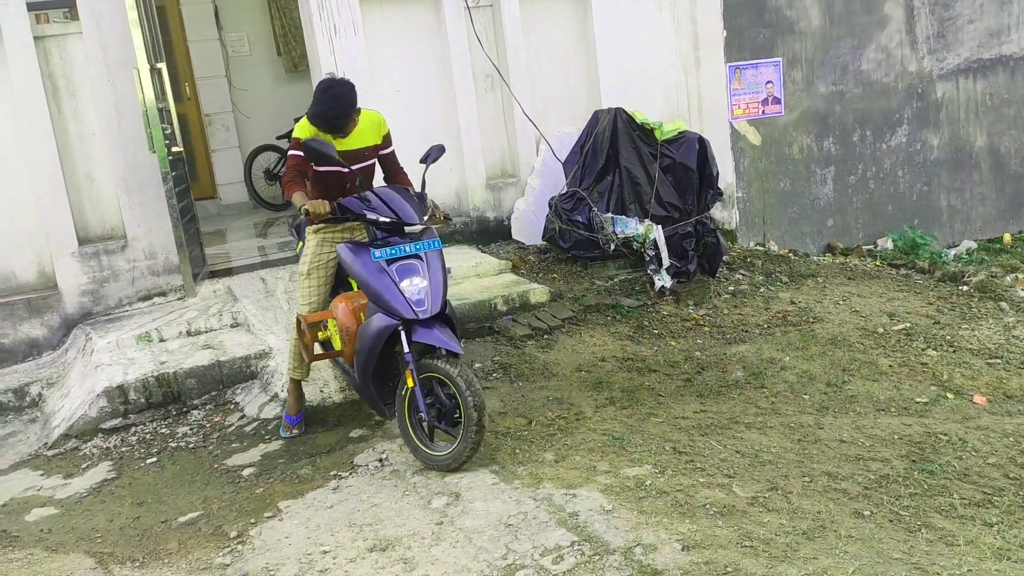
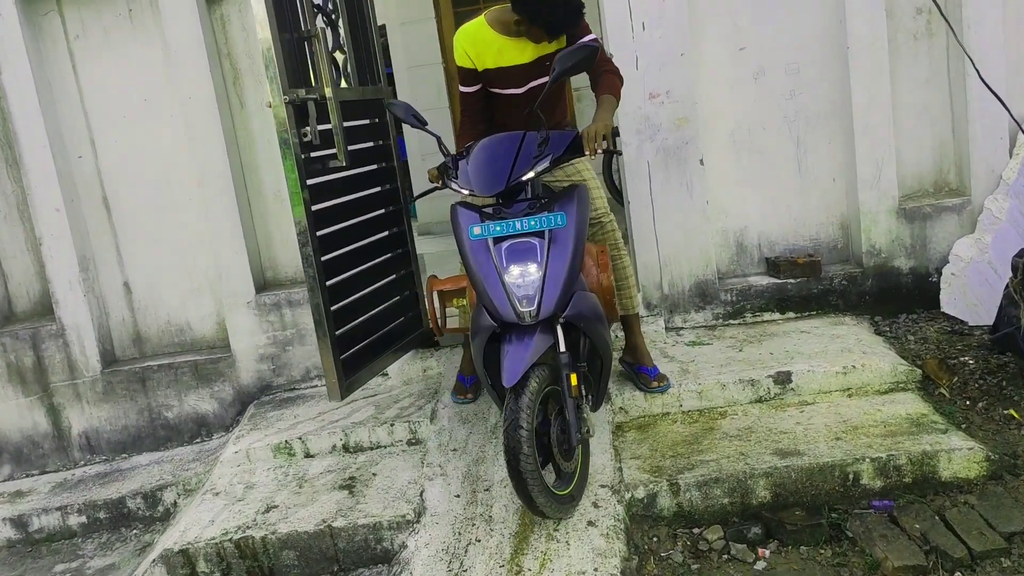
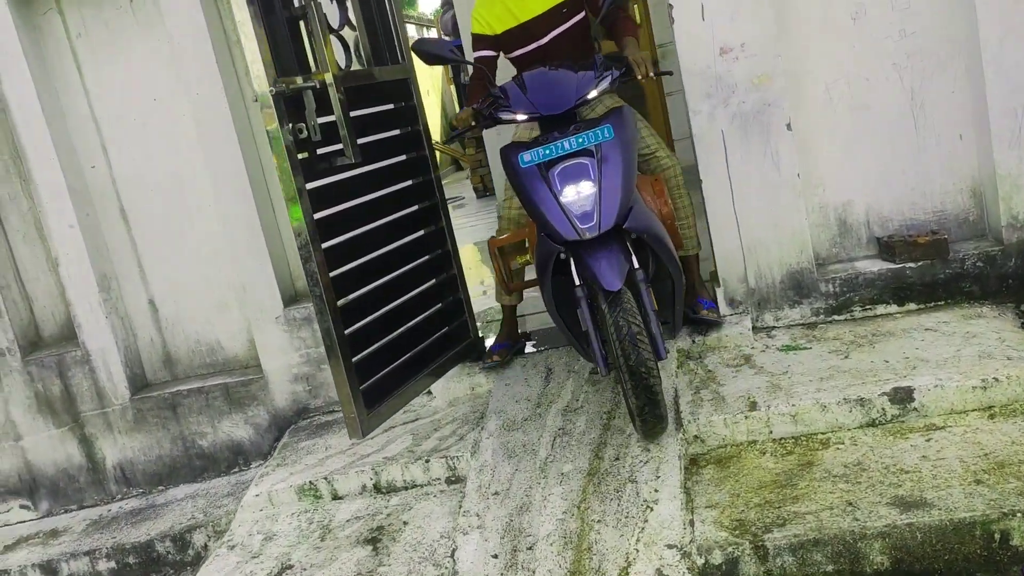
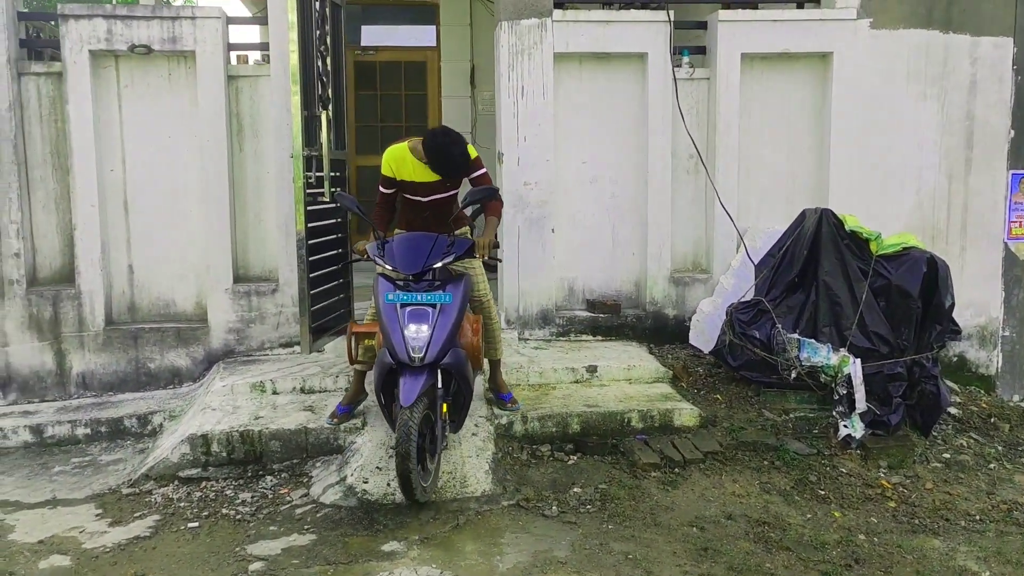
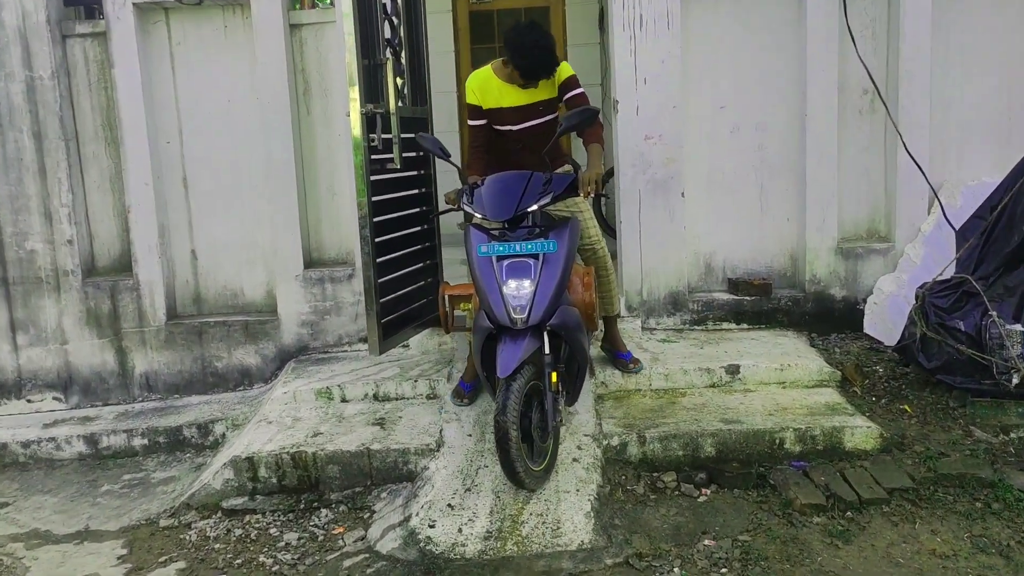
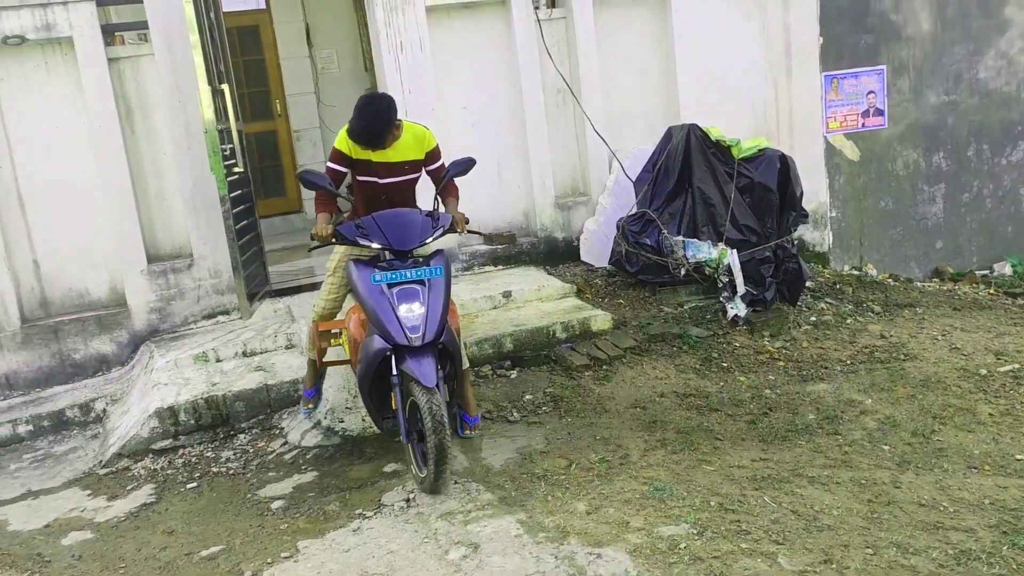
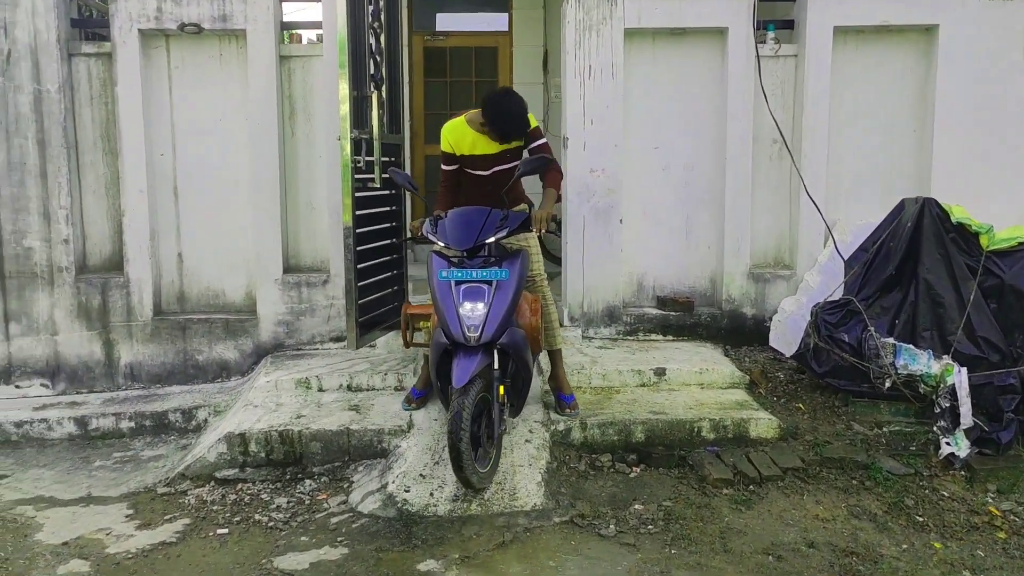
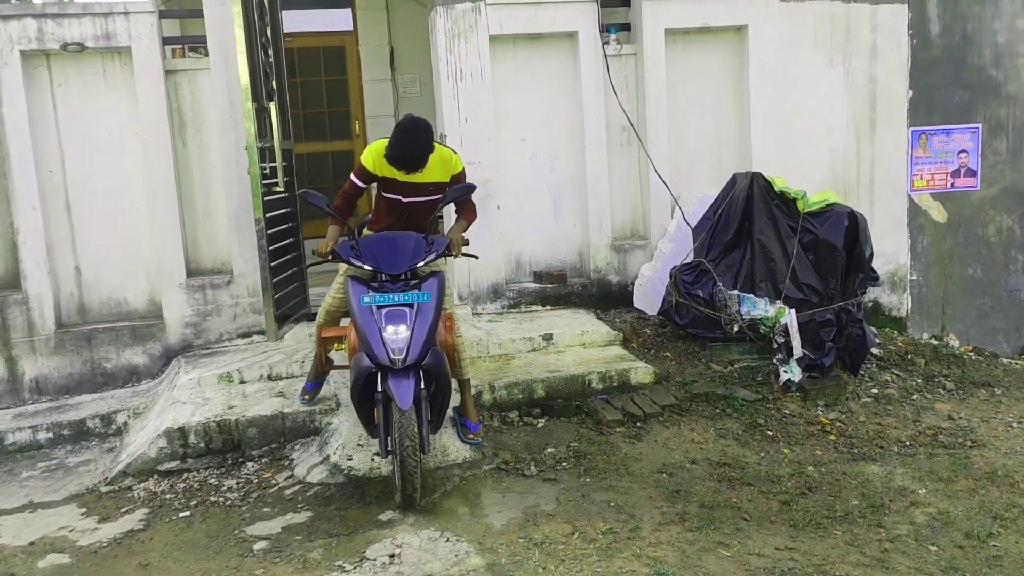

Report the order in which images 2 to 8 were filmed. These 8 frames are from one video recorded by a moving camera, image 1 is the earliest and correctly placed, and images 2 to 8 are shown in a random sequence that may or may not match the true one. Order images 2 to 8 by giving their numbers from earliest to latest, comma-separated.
6, 8, 4, 7, 5, 2, 3
